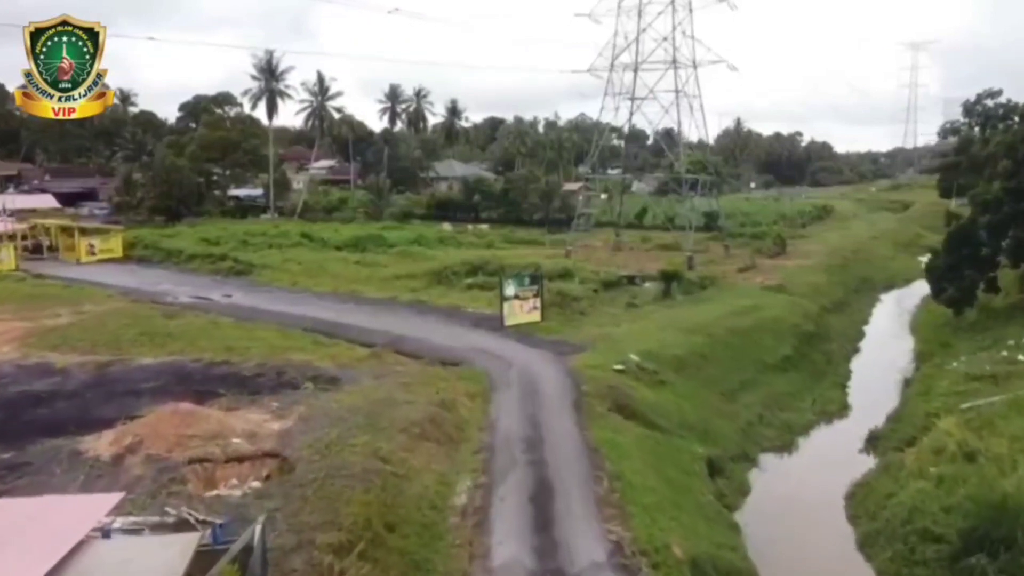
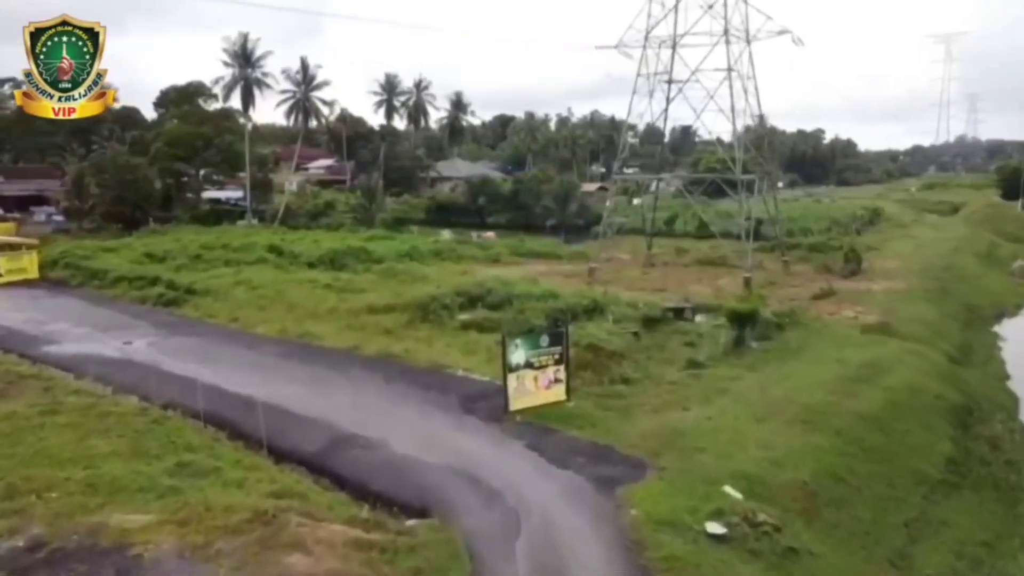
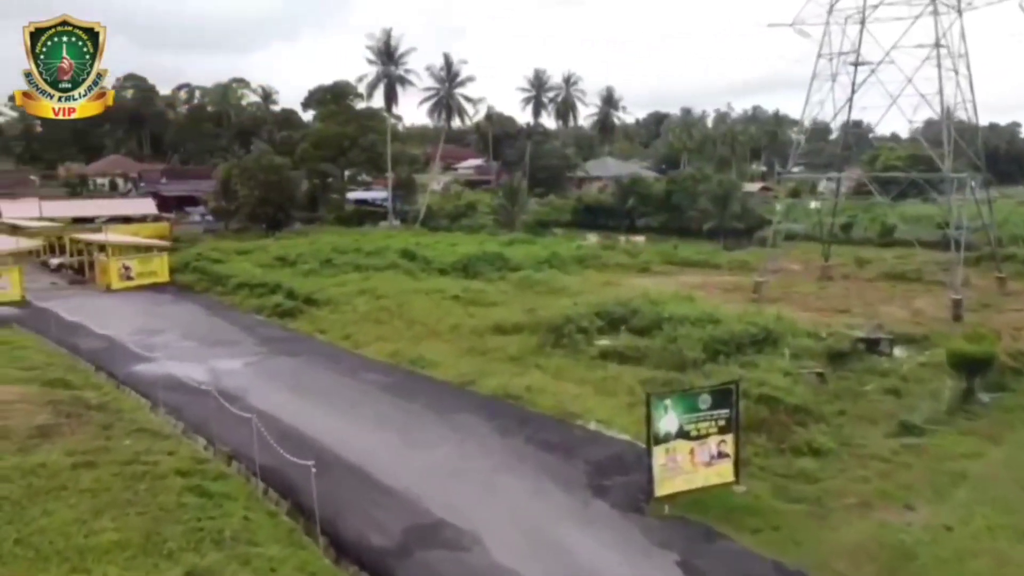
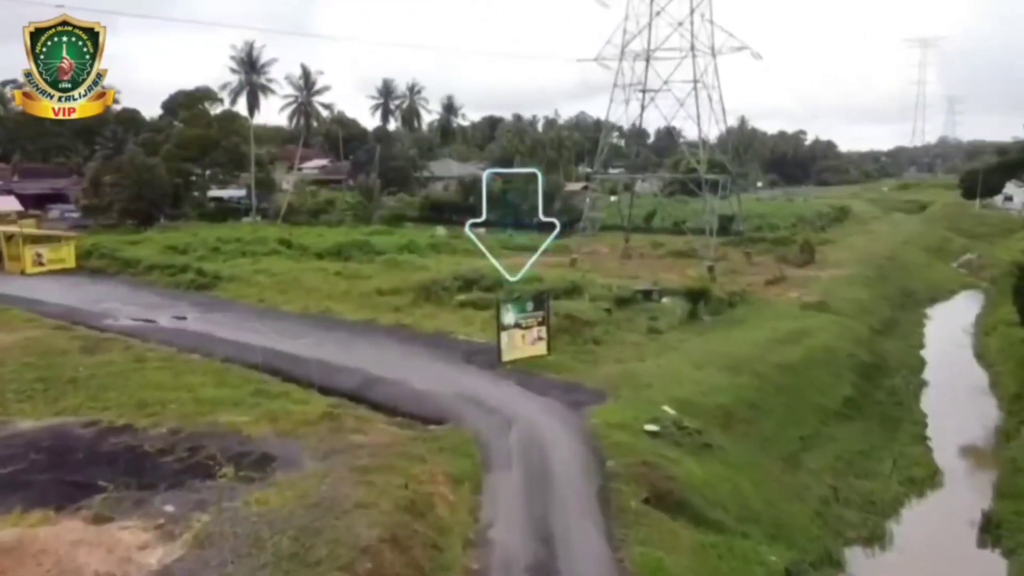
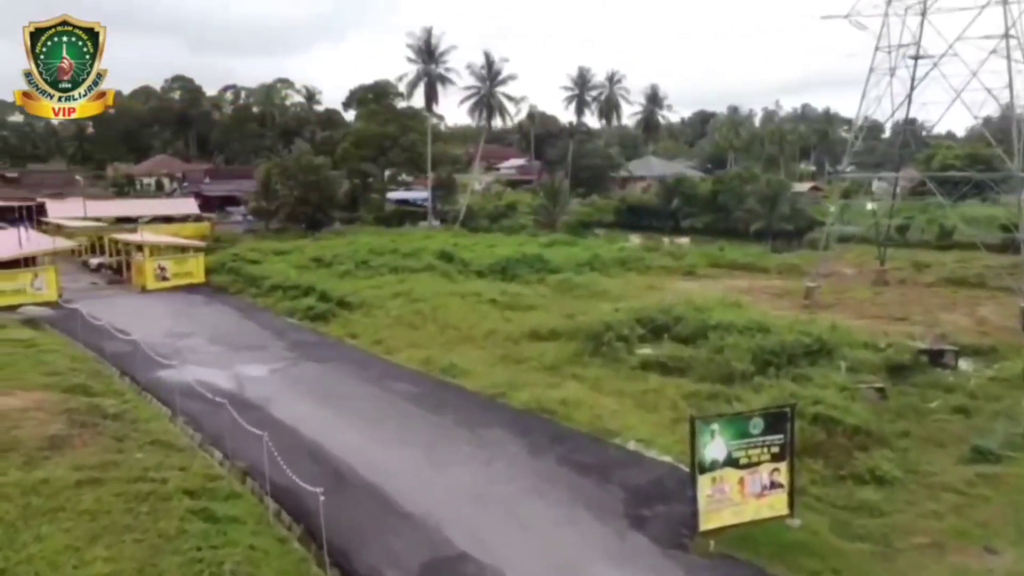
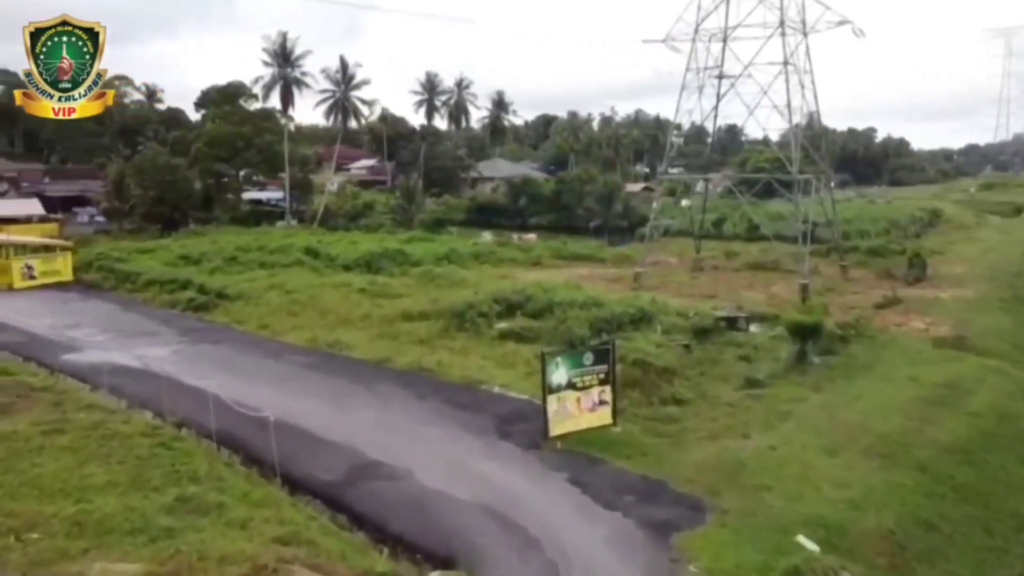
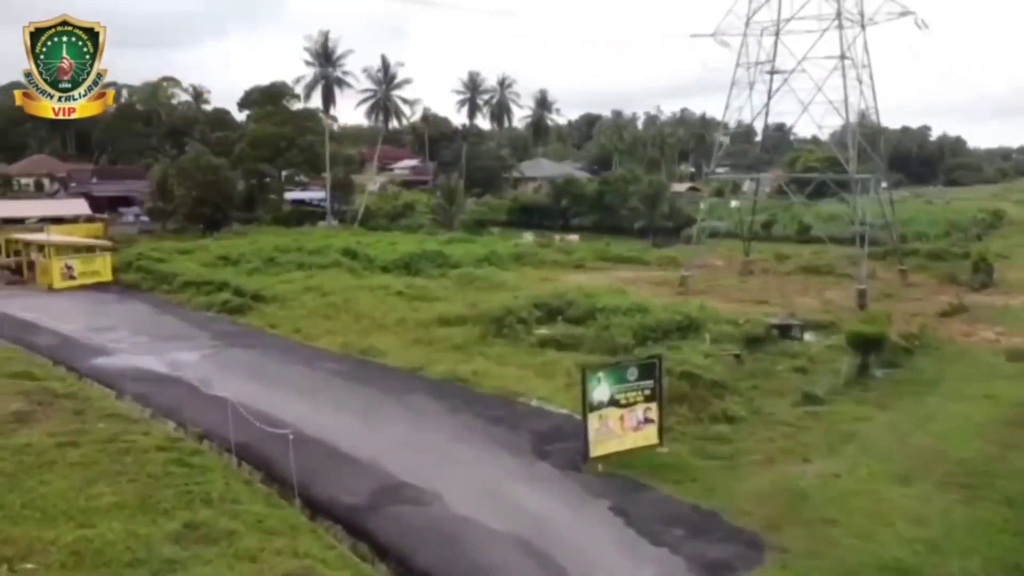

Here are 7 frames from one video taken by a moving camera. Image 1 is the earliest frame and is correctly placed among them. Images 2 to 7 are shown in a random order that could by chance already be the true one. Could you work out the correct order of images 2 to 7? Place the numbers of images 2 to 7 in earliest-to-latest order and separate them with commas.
4, 2, 6, 7, 3, 5
